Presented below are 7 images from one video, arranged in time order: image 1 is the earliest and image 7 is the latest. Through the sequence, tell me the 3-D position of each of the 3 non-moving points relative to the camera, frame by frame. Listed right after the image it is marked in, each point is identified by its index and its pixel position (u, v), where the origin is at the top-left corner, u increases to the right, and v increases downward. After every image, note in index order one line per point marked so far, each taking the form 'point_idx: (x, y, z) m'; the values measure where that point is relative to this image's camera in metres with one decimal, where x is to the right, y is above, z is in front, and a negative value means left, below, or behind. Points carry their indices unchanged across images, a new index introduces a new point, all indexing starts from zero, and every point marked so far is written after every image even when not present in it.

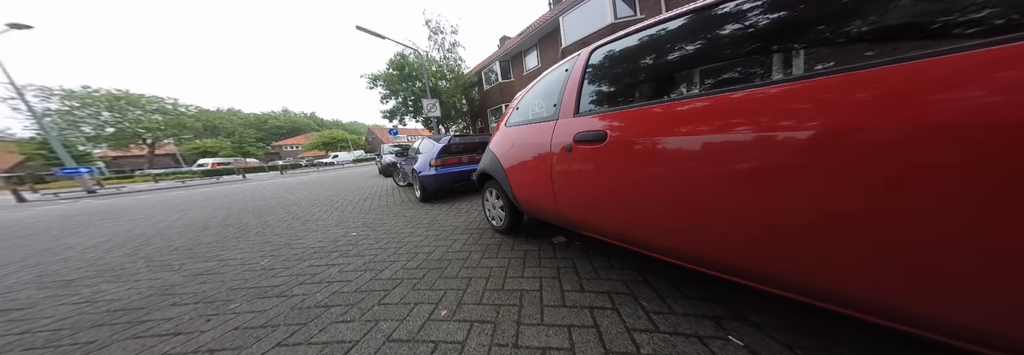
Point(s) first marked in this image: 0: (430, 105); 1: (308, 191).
0: (-3.5, +3.5, +9.2) m
1: (-8.1, -0.5, +8.3) m
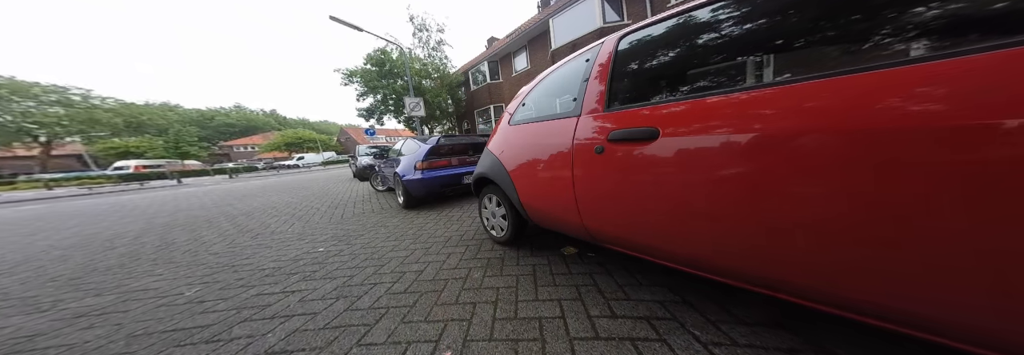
0: (-4.1, +3.3, +8.7) m
1: (-8.6, -0.7, +7.2) m
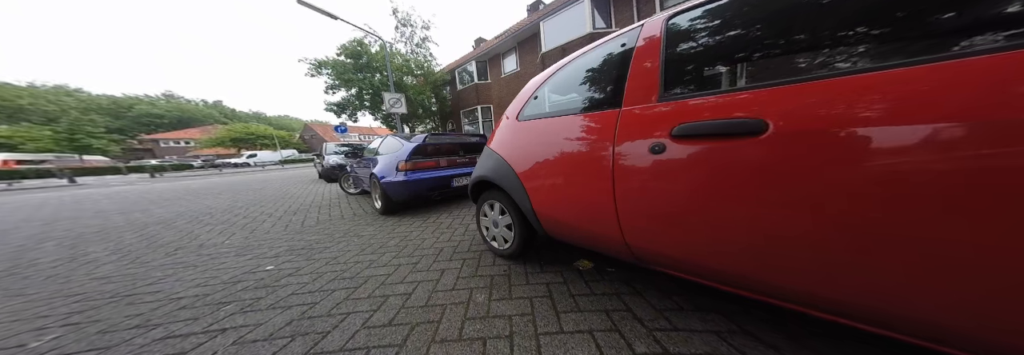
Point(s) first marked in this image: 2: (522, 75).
0: (-4.7, +3.1, +8.1) m
1: (-9.1, -0.7, +6.0) m
2: (+0.6, +5.4, +10.5) m
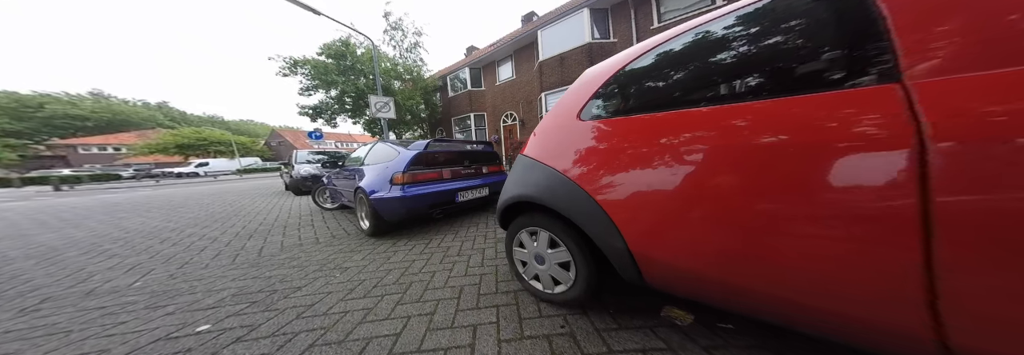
0: (-4.8, +2.7, +7.4) m
1: (-9.0, -1.0, +4.8) m
2: (+0.3, +4.8, +10.4) m
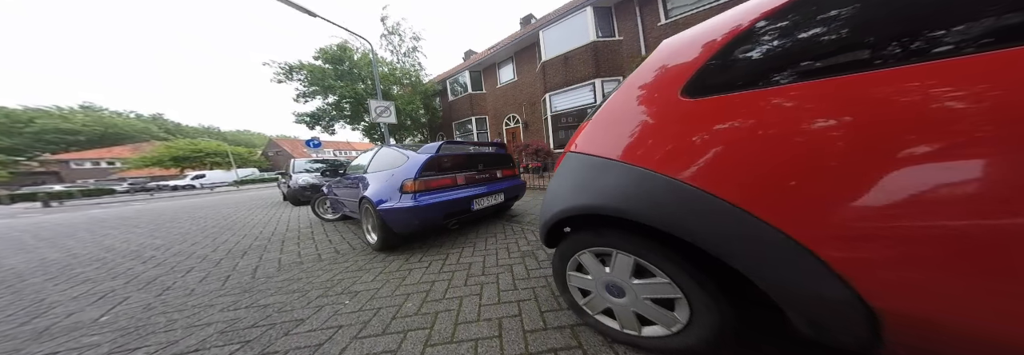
0: (-4.6, +2.4, +7.1) m
1: (-8.6, -1.4, +4.4) m
2: (+0.4, +4.7, +10.1) m
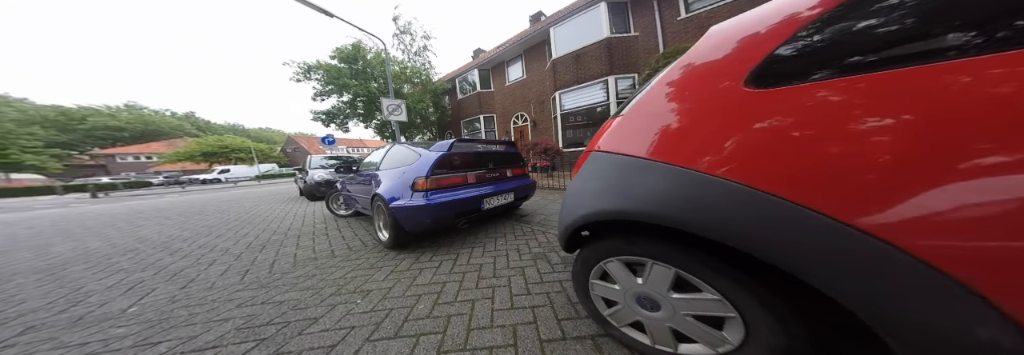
0: (-4.2, +2.5, +7.2) m
1: (-8.4, -1.2, +4.7) m
2: (+1.0, +4.7, +10.0) m
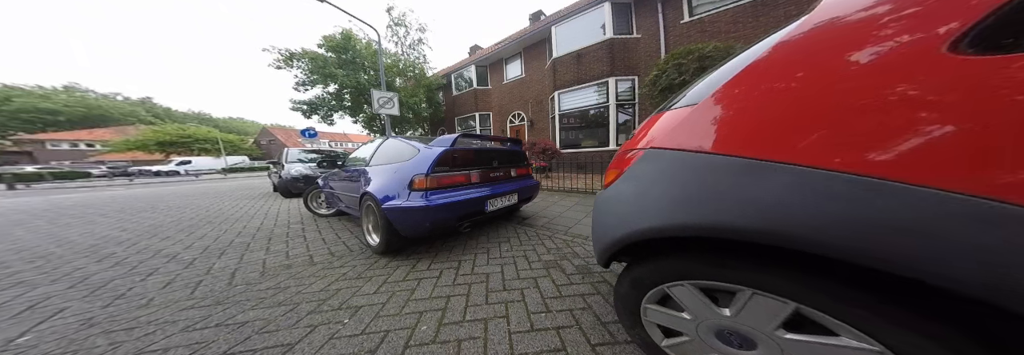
0: (-4.2, +2.6, +6.7) m
1: (-8.4, -1.0, +3.9) m
2: (+0.8, +4.6, +9.8) m
